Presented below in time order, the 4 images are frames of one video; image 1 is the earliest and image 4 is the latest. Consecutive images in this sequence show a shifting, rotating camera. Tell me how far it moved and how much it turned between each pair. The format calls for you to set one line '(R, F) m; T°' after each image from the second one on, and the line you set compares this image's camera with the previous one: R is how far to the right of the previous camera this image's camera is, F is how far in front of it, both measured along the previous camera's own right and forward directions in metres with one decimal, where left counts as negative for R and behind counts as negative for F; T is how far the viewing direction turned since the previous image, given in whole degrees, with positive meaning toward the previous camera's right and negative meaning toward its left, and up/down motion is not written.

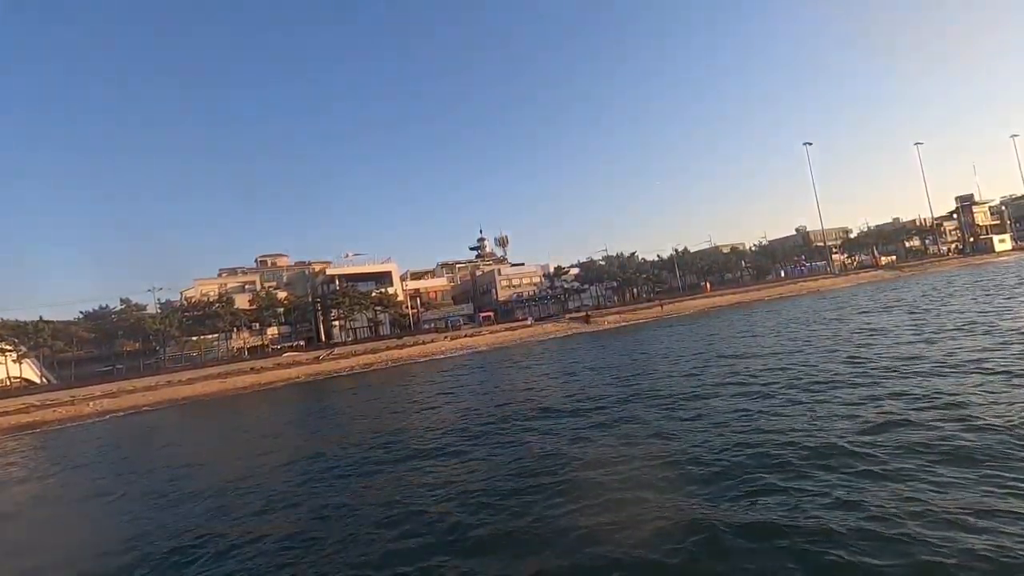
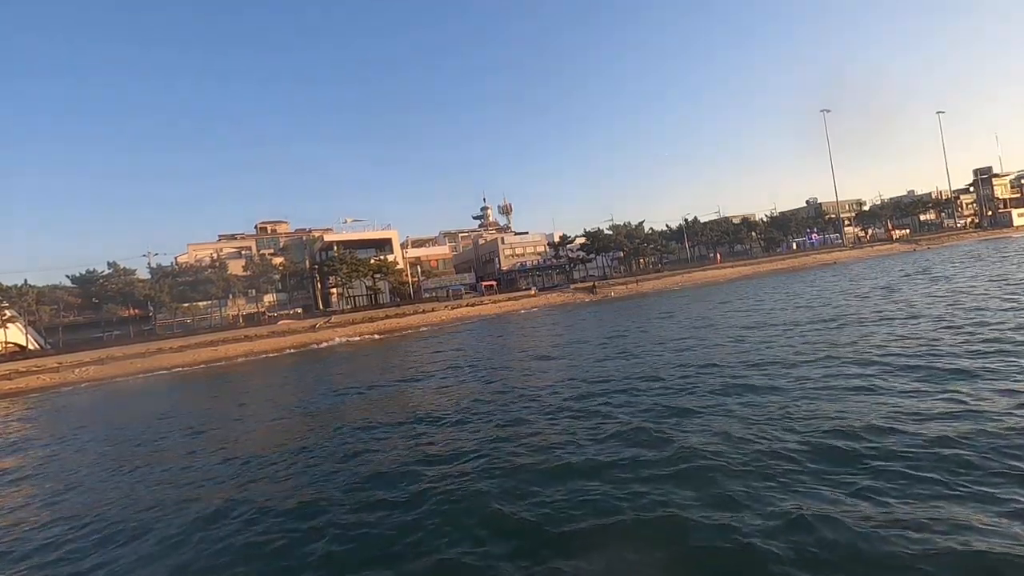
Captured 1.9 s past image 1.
(+0.1, +1.6) m; 0°
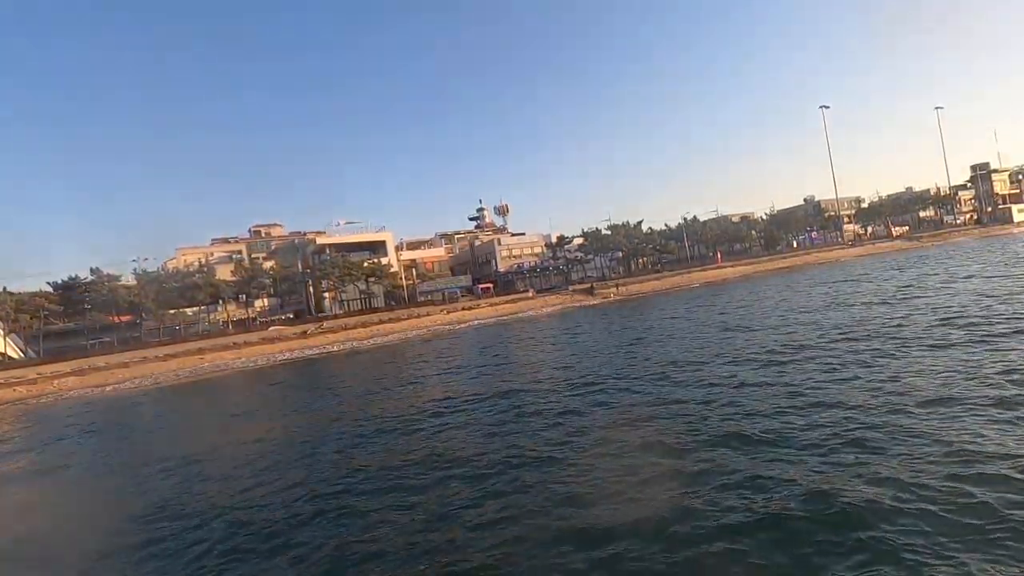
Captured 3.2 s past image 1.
(0.0, +1.1) m; 0°
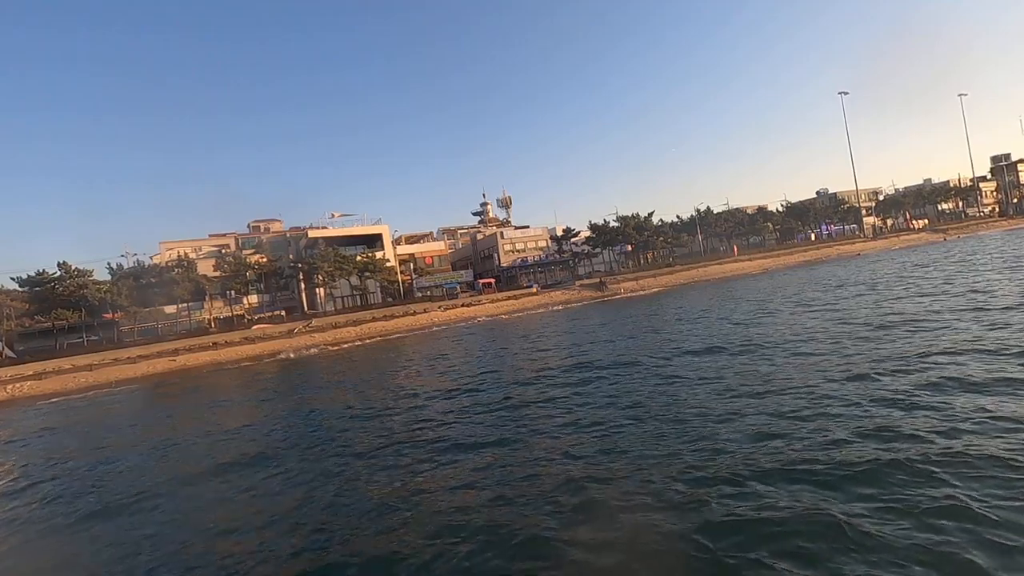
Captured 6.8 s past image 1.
(+0.1, +3.0) m; 0°
